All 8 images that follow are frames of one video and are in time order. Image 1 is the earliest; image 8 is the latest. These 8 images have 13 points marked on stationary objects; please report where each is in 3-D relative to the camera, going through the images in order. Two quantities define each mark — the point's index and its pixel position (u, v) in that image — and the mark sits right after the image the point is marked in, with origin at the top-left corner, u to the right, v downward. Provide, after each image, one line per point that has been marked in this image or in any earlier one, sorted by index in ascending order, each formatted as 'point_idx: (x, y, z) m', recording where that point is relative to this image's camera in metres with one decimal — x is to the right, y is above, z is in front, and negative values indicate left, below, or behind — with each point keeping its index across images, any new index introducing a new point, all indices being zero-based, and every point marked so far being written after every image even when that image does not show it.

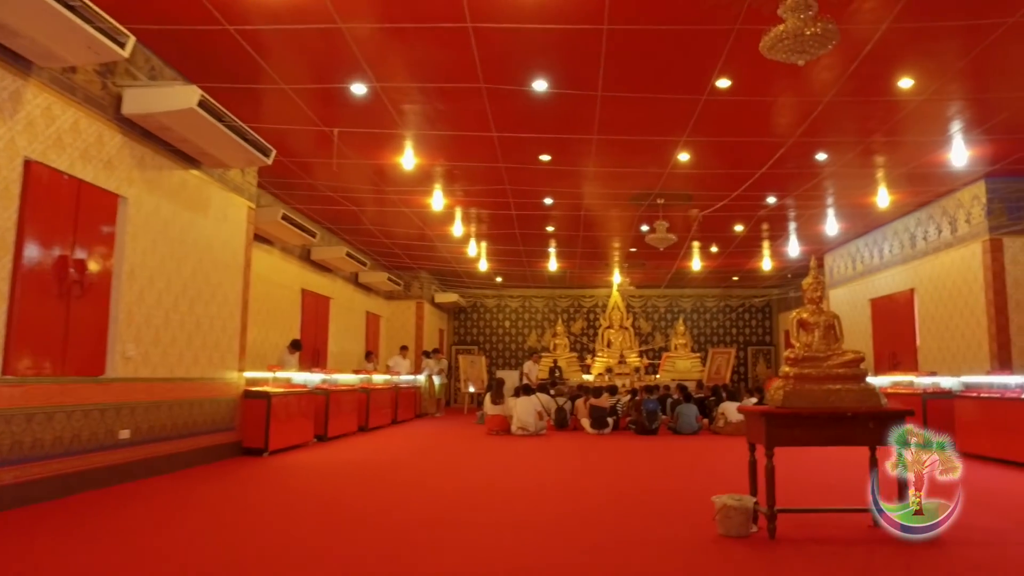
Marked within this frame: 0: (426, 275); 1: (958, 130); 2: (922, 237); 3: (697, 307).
0: (-2.0, +0.3, +15.7) m
1: (+4.2, +1.5, +6.6) m
2: (+5.6, +0.7, +9.5) m
3: (+4.5, -0.5, +17.2) m
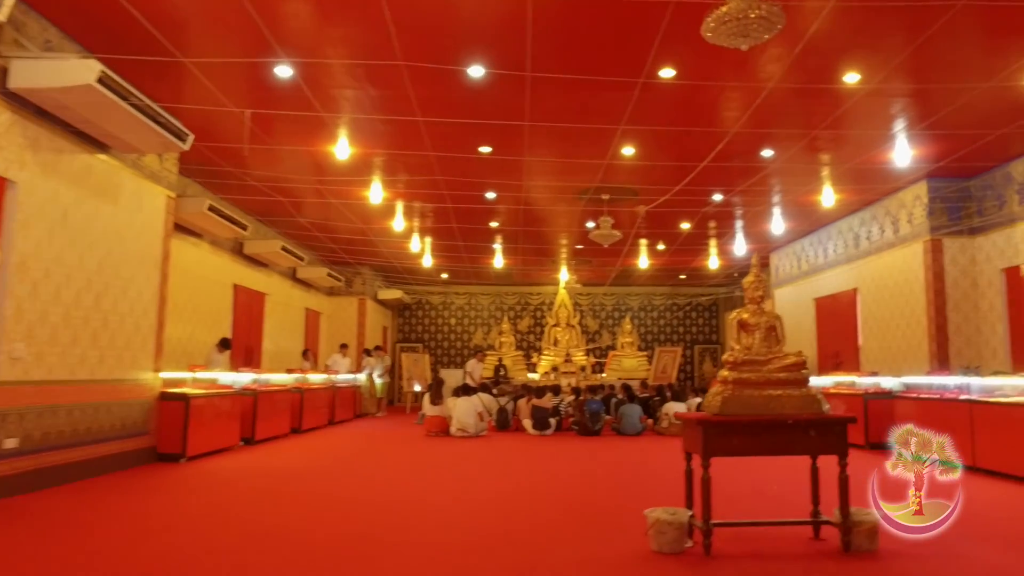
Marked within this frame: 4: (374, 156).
0: (-3.1, +0.4, +15.2) m
1: (+3.6, +1.5, +6.5) m
2: (+4.8, +0.7, +9.5) m
3: (+3.2, -0.4, +17.2) m
4: (-1.5, +1.4, +7.6) m
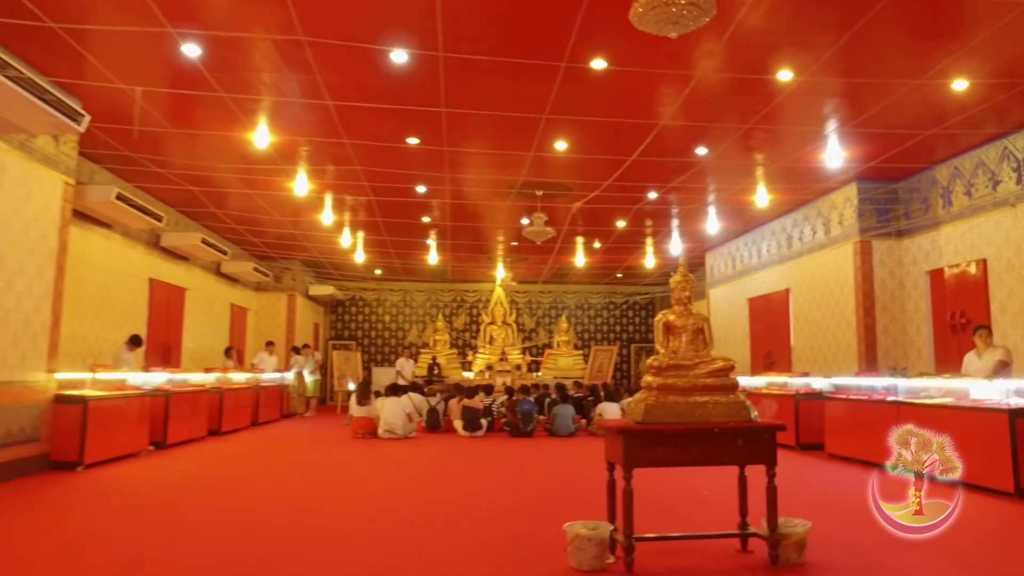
0: (-4.5, +0.5, +14.6) m
1: (+3.0, +1.5, +6.5) m
2: (+3.9, +0.7, +9.6) m
3: (+1.7, -0.4, +17.1) m
4: (-2.2, +1.4, +7.2) m
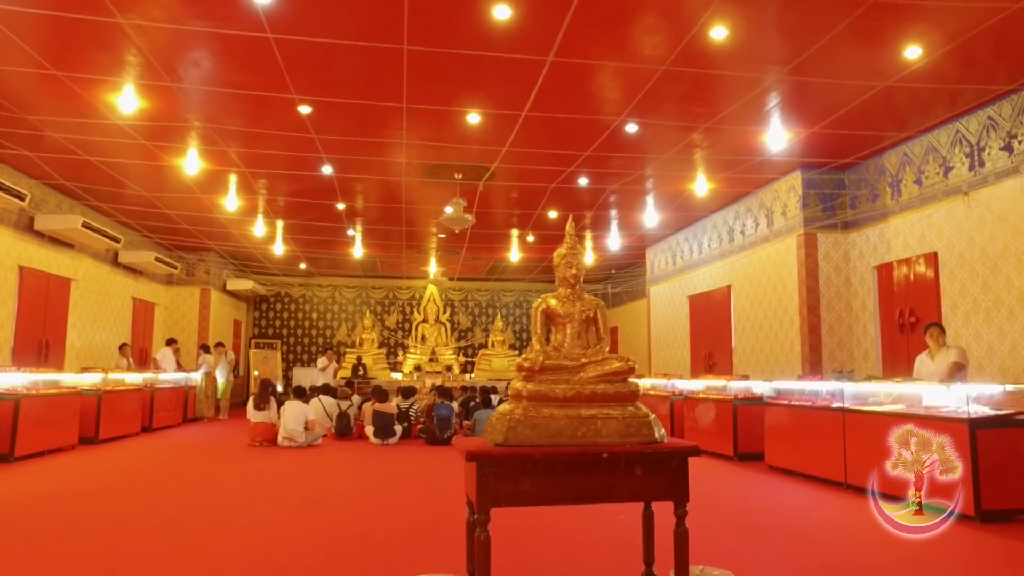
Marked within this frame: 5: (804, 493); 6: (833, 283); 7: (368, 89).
0: (-5.8, +0.6, +13.5) m
1: (+2.2, +1.5, +5.8) m
2: (+2.9, +0.7, +9.0) m
3: (+0.2, -0.3, +16.3) m
4: (-3.0, +1.6, +6.2) m
5: (+2.3, -1.6, +5.5) m
6: (+3.4, +0.1, +7.5) m
7: (-1.1, +1.6, +5.6) m
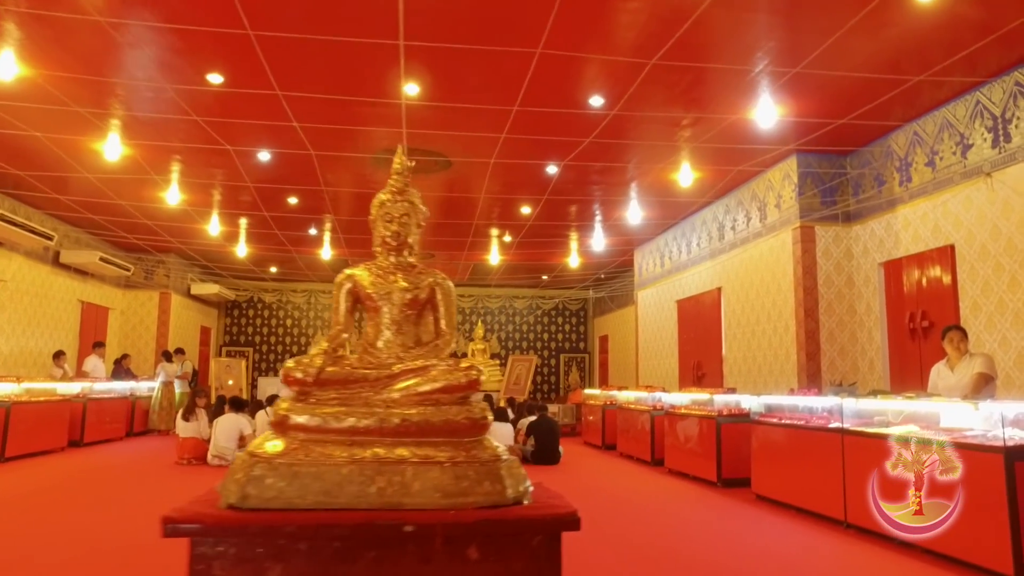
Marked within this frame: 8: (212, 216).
0: (-6.1, +0.5, +12.6) m
1: (+1.8, +1.6, +4.9) m
2: (+2.5, +0.7, +8.1) m
3: (-0.1, -0.5, +15.4) m
4: (-3.5, +1.6, +5.4) m
5: (+1.8, -1.6, +4.5) m
6: (+3.0, 0.0, +6.5) m
7: (-1.6, +1.6, +4.7) m
8: (-4.1, +1.0, +9.6) m
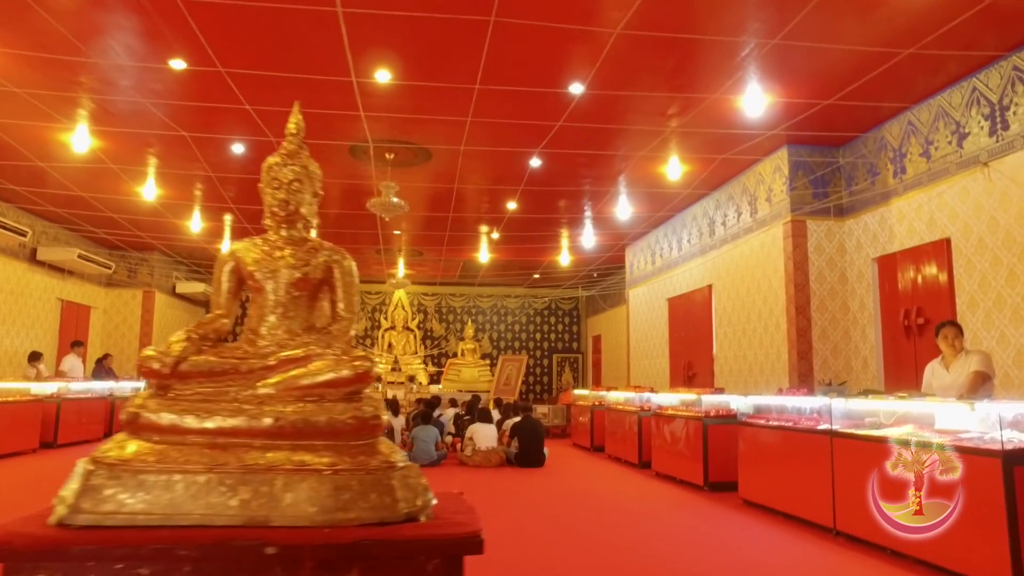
0: (-6.3, +0.5, +12.4) m
1: (+1.6, +1.6, +4.7) m
2: (+2.3, +0.7, +7.9) m
3: (-0.3, -0.4, +15.2) m
4: (-3.6, +1.6, +5.2) m
5: (+1.7, -1.5, +4.3) m
6: (+2.8, +0.1, +6.3) m
7: (-1.7, +1.6, +4.5) m
8: (-4.3, +1.0, +9.3) m
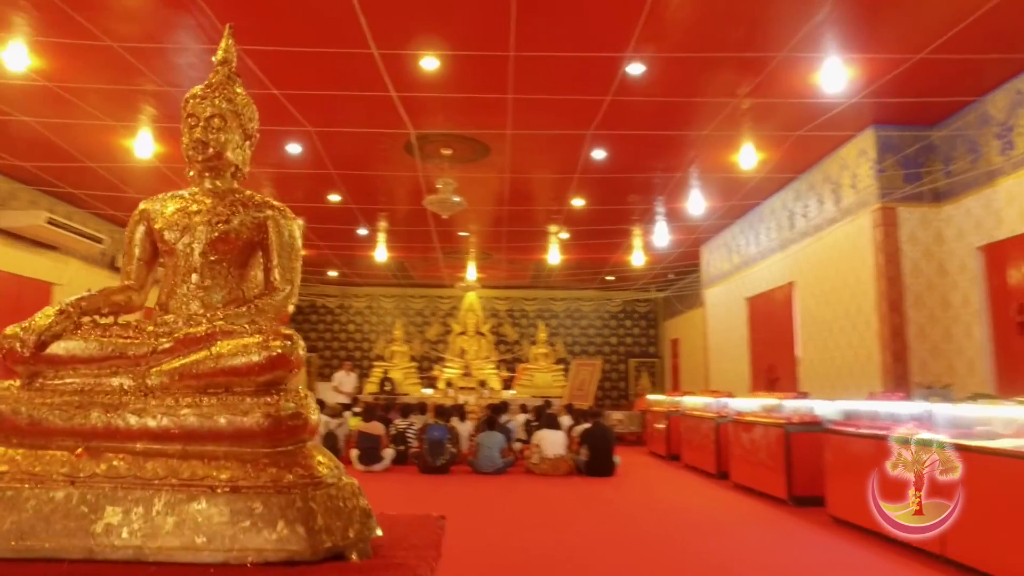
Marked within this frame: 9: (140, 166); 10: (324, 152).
0: (-5.0, +0.4, +12.7) m
1: (+1.9, +1.6, +4.2) m
2: (+3.0, +0.8, +7.3) m
3: (+1.3, -0.5, +14.8) m
4: (-3.2, +1.6, +5.3) m
5: (+2.0, -1.5, +3.8) m
6: (+3.3, +0.1, +5.7) m
7: (-1.4, +1.6, +4.4) m
8: (-3.4, +1.0, +9.5) m
9: (-3.9, +1.3, +7.4) m
10: (-1.8, +1.3, +6.7) m
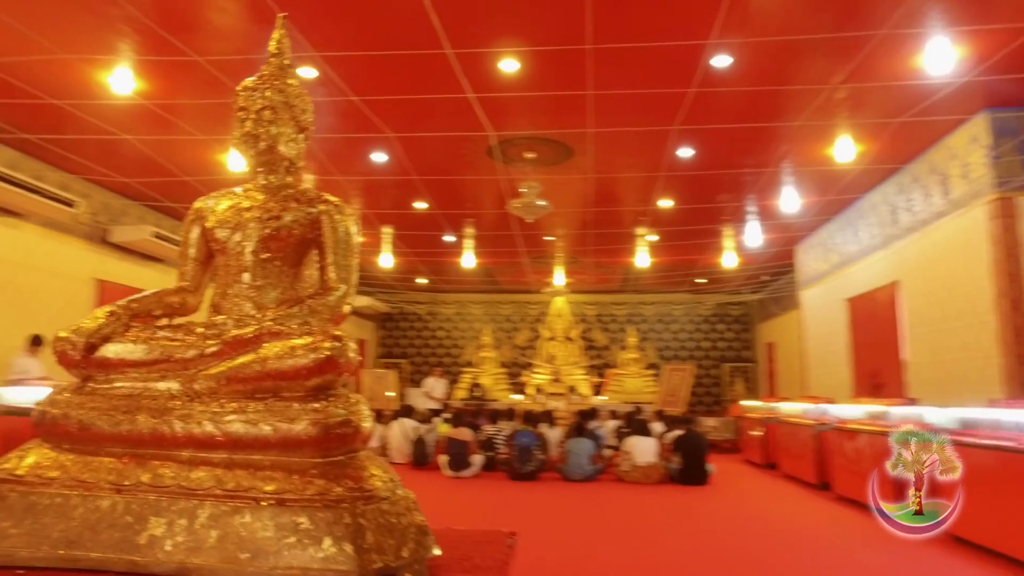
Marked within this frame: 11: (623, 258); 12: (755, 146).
0: (-3.4, +0.2, +13.2) m
1: (+2.4, +1.6, +3.9) m
2: (+3.9, +0.8, +6.8) m
3: (+3.1, -0.6, +14.5) m
4: (-2.6, +1.5, +5.6) m
5: (+2.4, -1.5, +3.4) m
6: (+4.0, +0.2, +5.1) m
7: (-0.9, +1.6, +4.5) m
8: (-2.2, +0.8, +9.8) m
9: (-3.0, +1.1, +7.7) m
10: (-1.0, +1.3, +6.8) m
11: (+1.8, +0.5, +11.4) m
12: (+2.2, +1.3, +6.3) m
